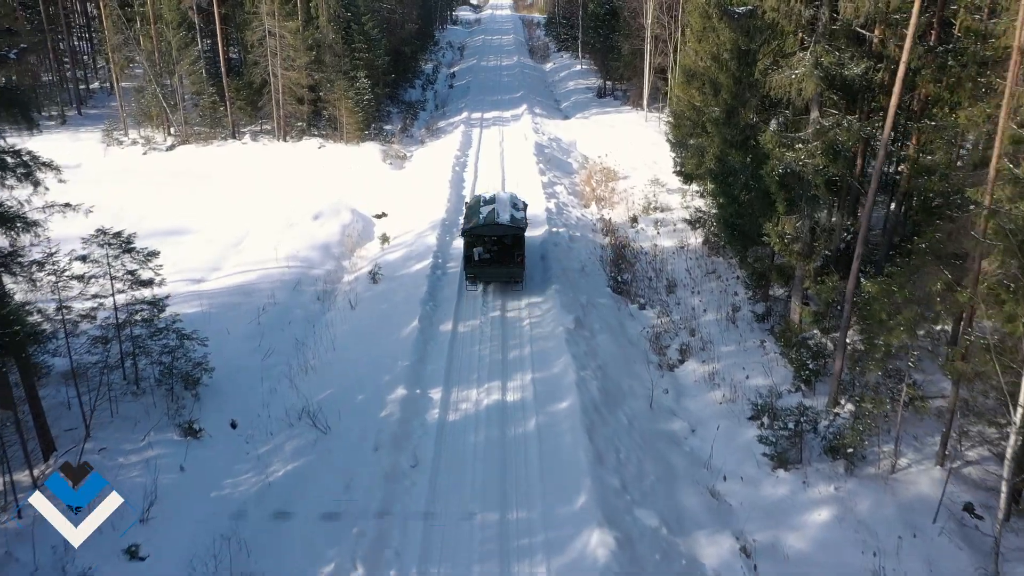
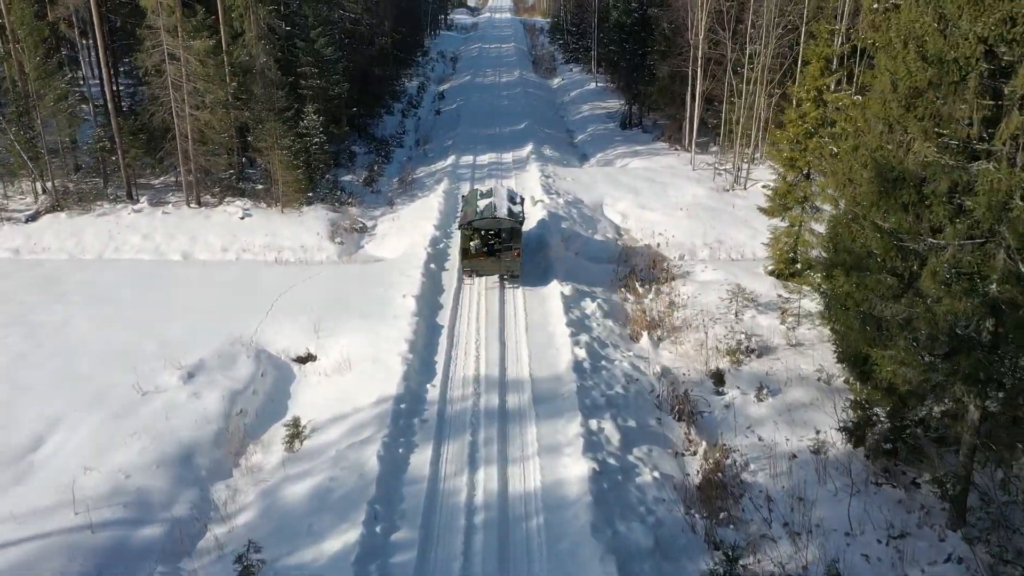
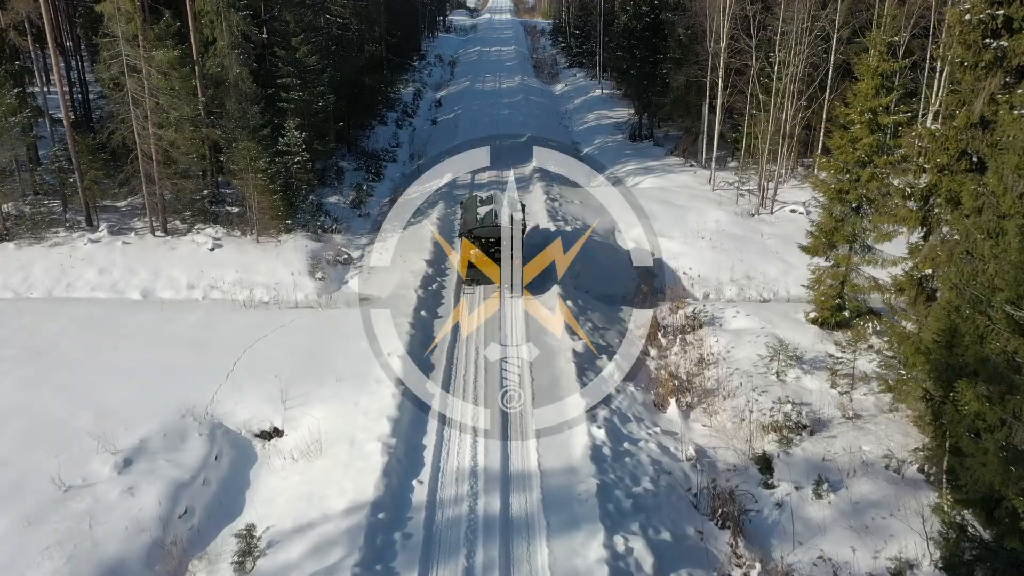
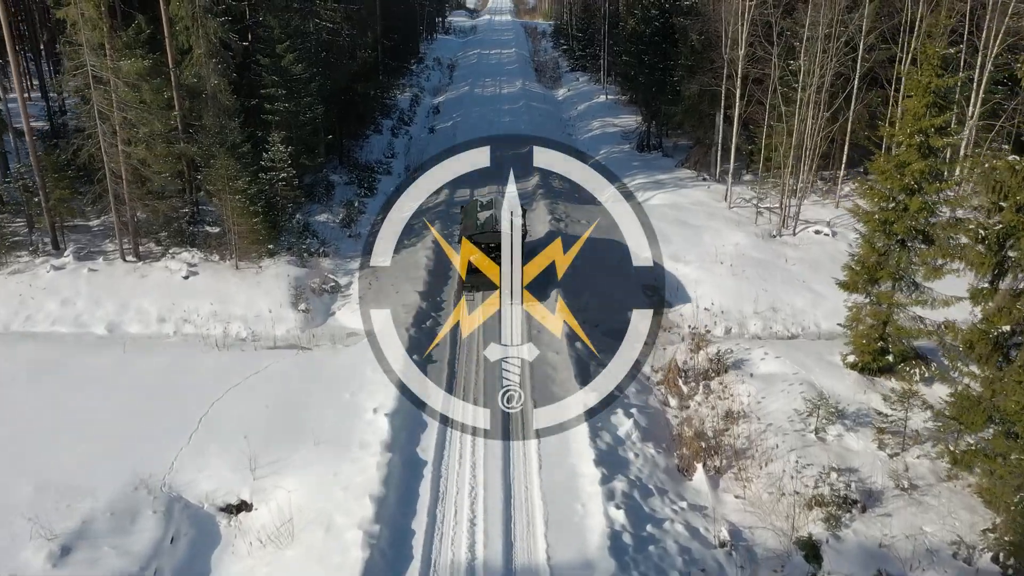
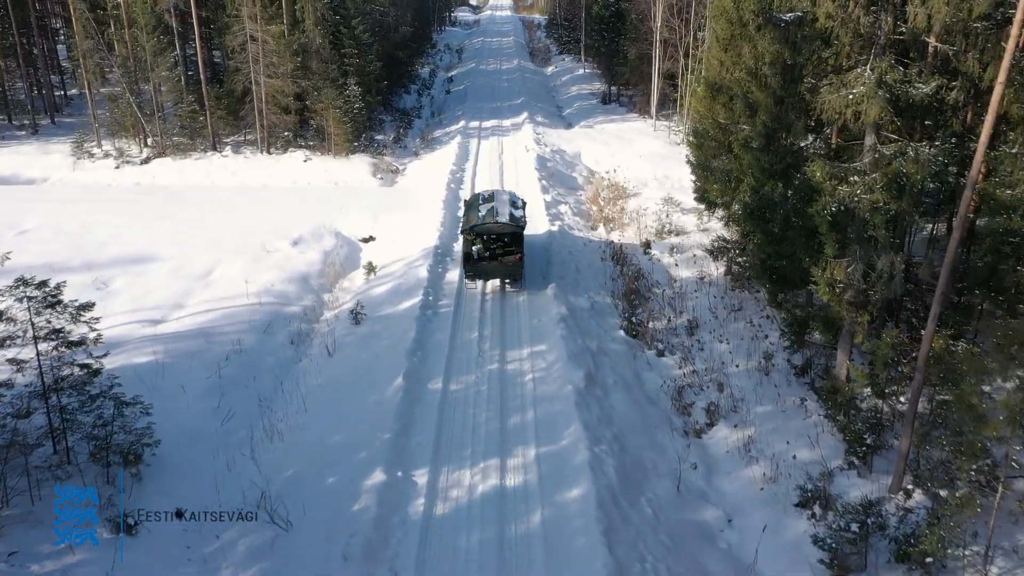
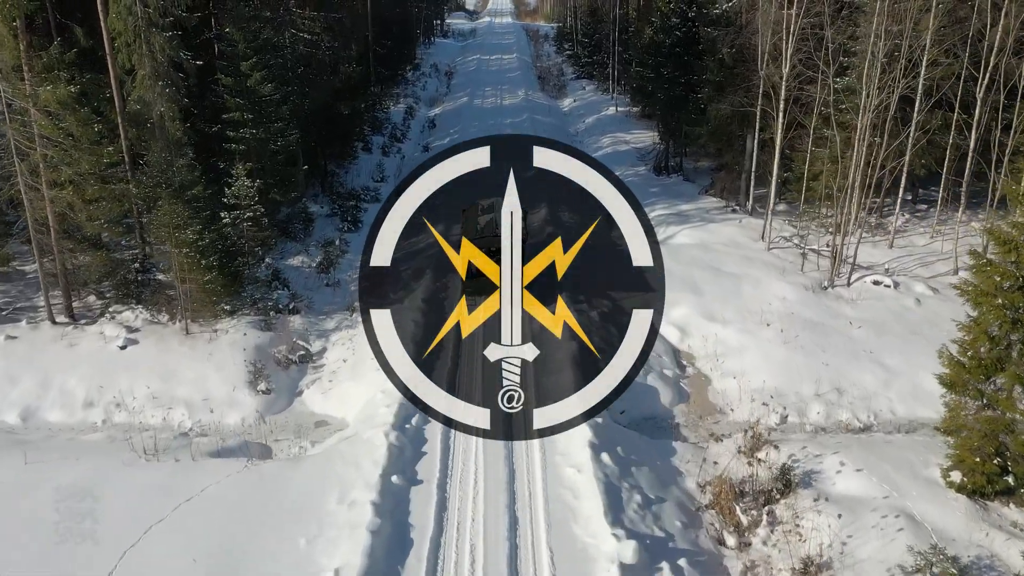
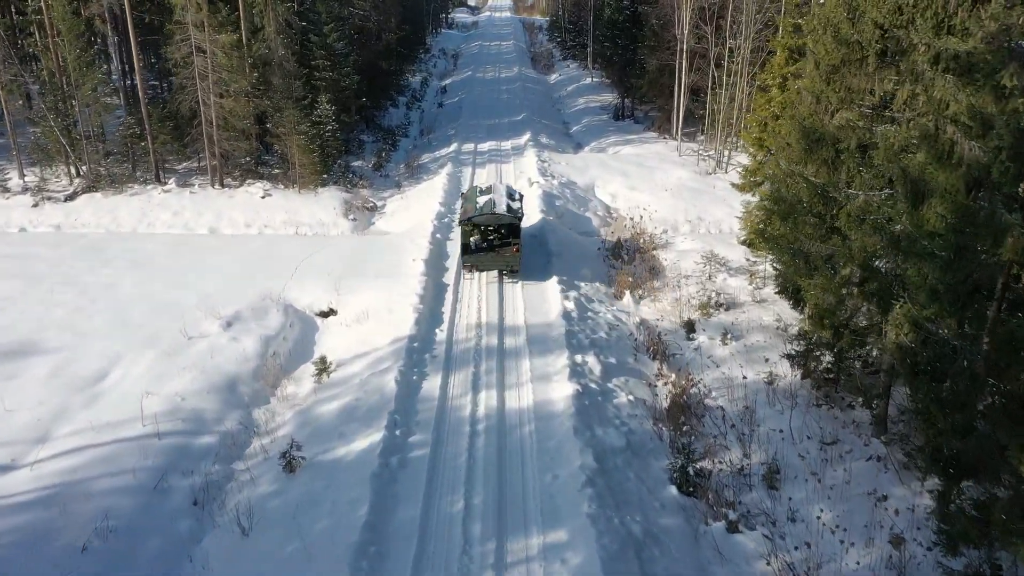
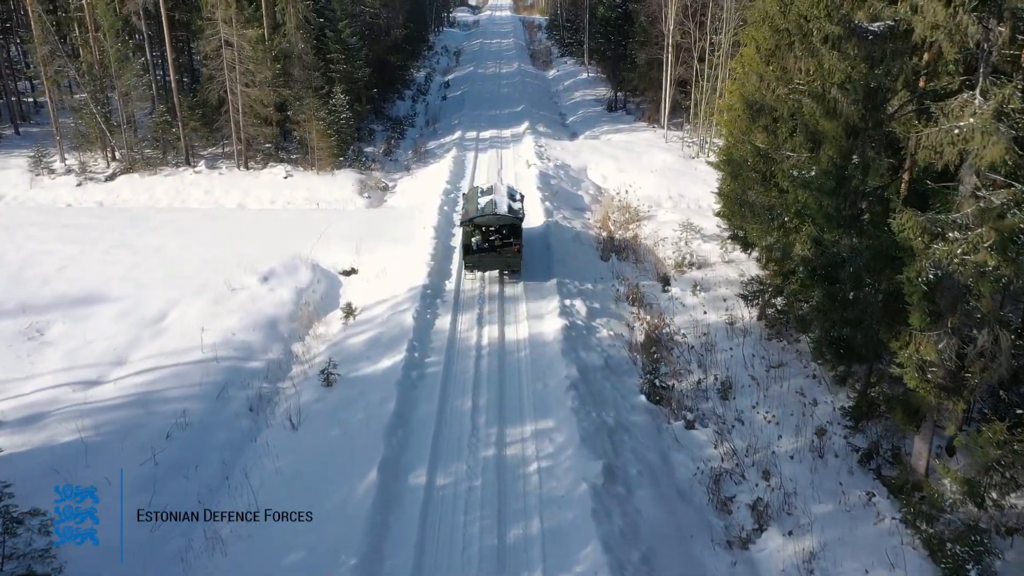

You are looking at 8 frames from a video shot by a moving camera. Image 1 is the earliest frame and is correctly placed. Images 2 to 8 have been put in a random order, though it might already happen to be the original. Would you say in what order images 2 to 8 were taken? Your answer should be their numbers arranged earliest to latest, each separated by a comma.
5, 8, 7, 2, 3, 4, 6
